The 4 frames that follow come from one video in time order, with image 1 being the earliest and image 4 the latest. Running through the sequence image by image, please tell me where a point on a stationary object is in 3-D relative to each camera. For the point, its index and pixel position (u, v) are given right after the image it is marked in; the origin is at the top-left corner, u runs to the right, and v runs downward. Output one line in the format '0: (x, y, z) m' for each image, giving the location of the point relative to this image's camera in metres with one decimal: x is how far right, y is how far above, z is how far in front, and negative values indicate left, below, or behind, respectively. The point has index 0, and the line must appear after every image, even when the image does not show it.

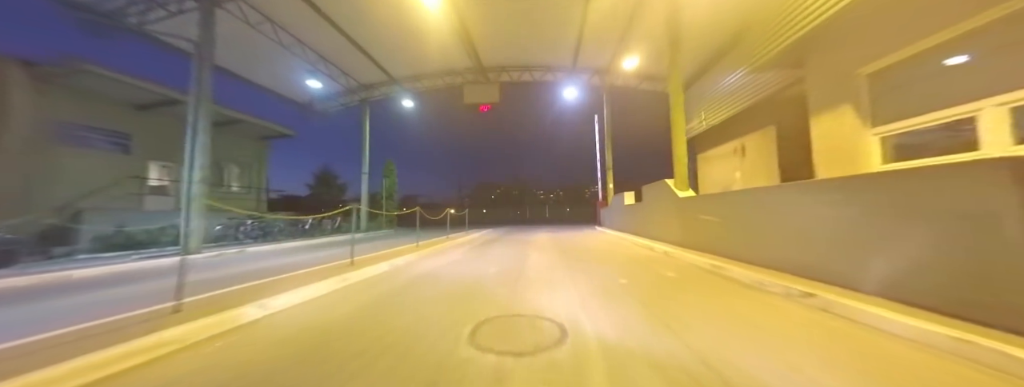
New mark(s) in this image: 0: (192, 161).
0: (-13.0, +1.3, +9.6) m
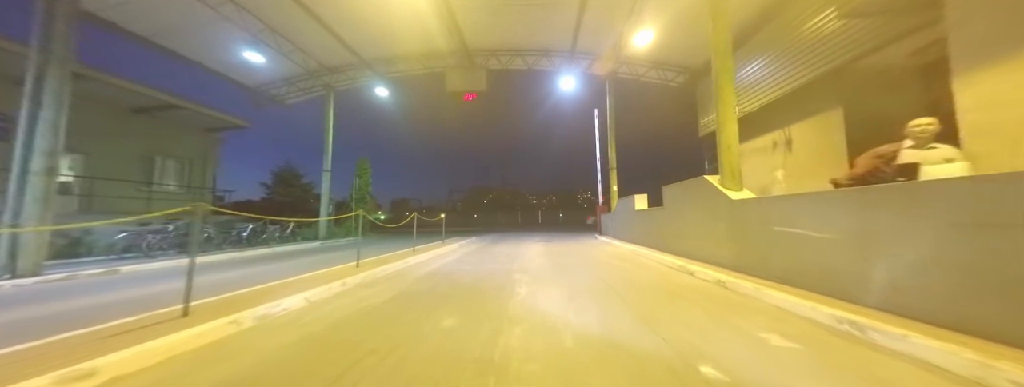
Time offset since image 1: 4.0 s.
0: (-13.5, +1.4, +6.7) m
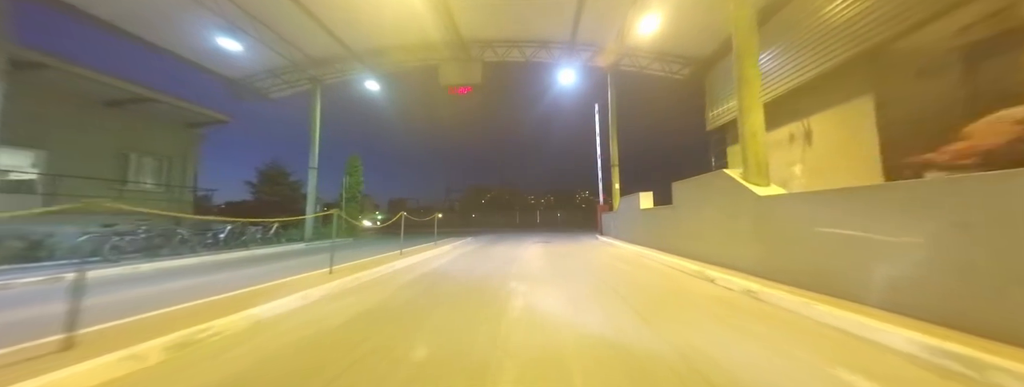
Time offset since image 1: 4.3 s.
0: (-13.6, +1.5, +5.9) m
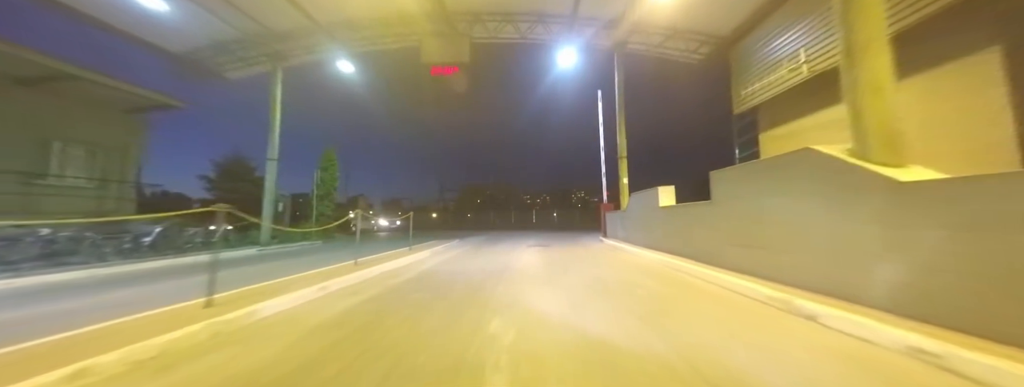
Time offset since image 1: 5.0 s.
0: (-13.9, +1.7, +3.7) m
